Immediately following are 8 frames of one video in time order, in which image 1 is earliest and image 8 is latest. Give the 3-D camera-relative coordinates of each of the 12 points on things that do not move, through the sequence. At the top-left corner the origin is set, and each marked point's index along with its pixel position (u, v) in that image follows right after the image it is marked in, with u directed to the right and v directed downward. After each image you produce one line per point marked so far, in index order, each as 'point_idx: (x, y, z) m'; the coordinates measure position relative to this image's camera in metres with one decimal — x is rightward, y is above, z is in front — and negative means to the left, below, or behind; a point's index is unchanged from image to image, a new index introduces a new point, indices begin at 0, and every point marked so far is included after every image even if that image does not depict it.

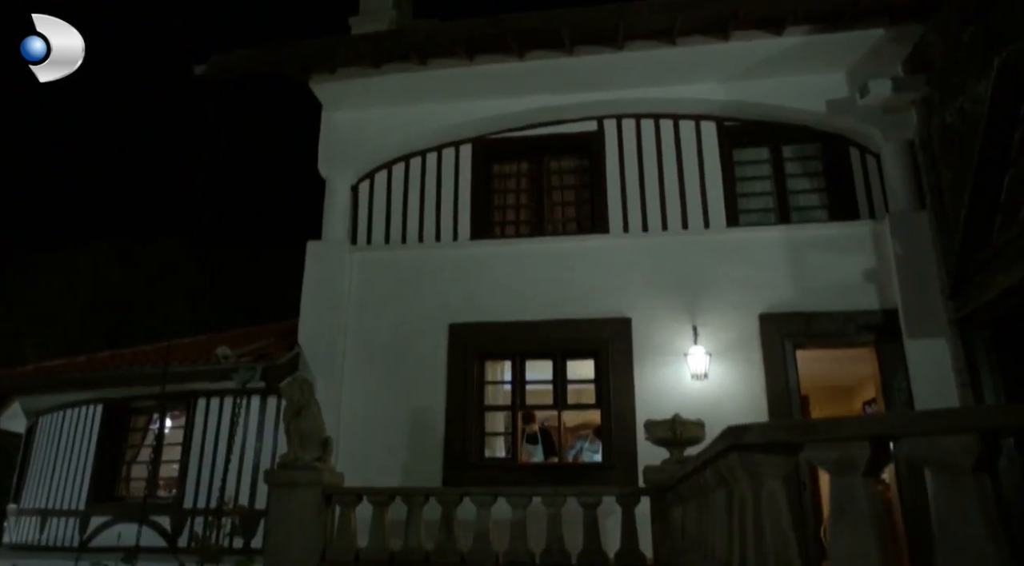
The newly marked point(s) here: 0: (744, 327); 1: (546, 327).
0: (+2.1, -0.4, +7.0) m
1: (+0.3, -0.4, +7.3) m
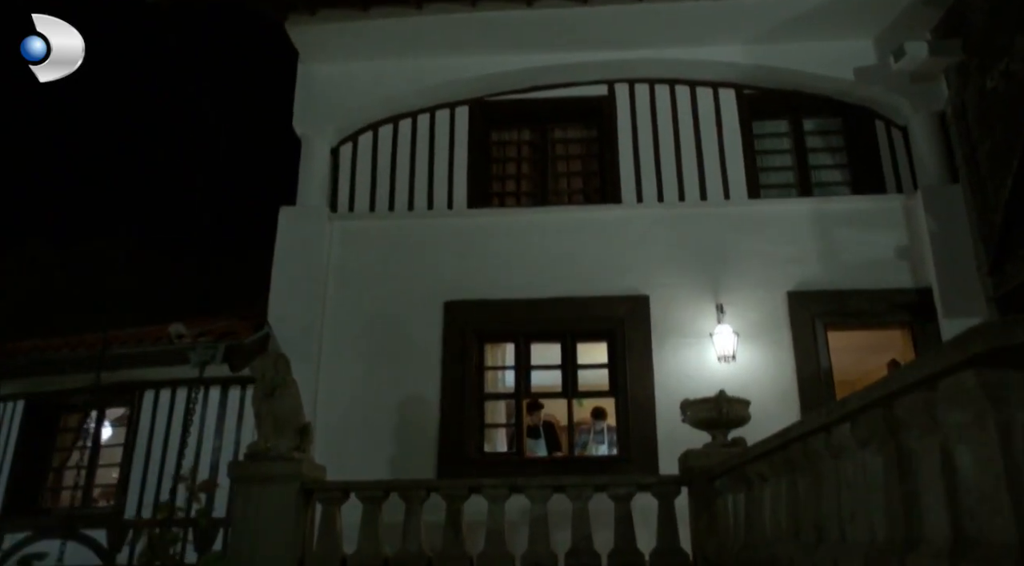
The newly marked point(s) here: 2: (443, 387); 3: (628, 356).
0: (+2.1, -0.2, +6.3) m
1: (+0.3, -0.2, +6.4) m
2: (-0.6, -0.9, +6.3) m
3: (+1.0, -0.6, +6.3) m
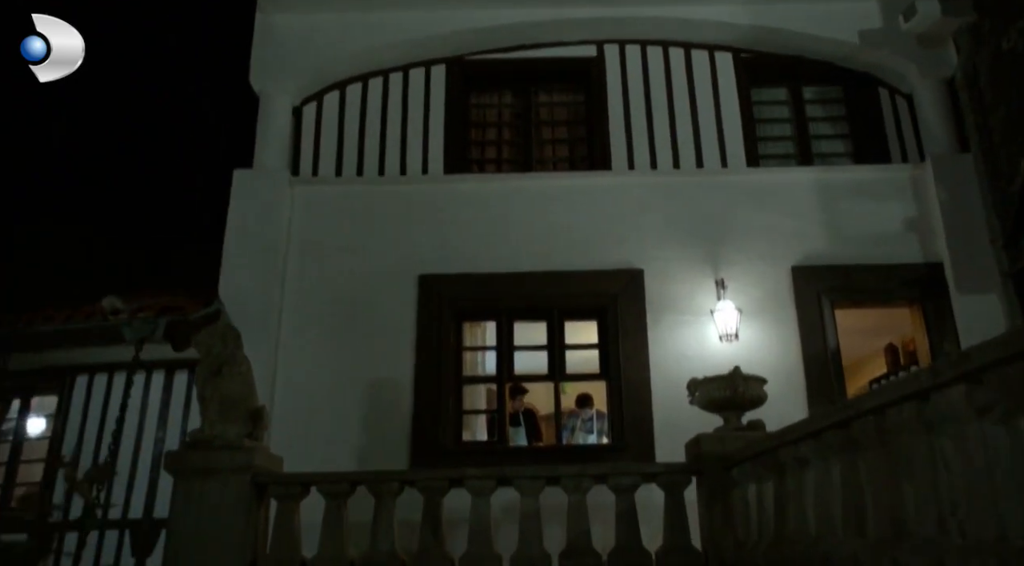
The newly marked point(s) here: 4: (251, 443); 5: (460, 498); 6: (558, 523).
0: (+2.0, 0.0, +5.8) m
1: (+0.2, 0.0, +5.9) m
2: (-0.7, -0.6, +5.7) m
3: (+0.8, -0.4, +5.7) m
4: (-1.4, -0.8, +4.0) m
5: (-0.4, -1.5, +5.3) m
6: (+0.3, -1.7, +5.4) m
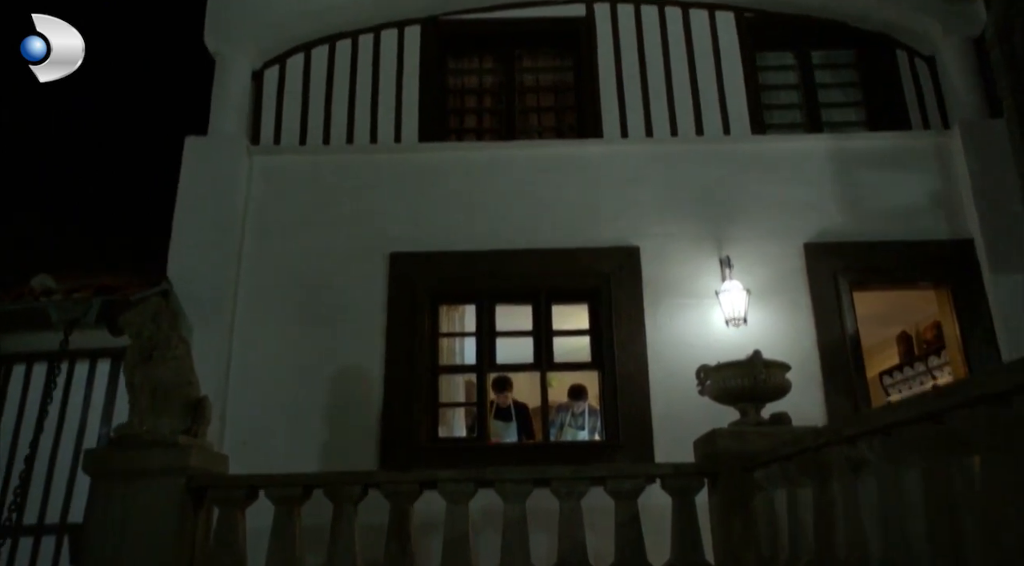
0: (+1.9, +0.2, +5.3) m
1: (+0.1, +0.2, +5.3) m
2: (-0.8, -0.5, +5.1) m
3: (+0.7, -0.2, +5.1) m
4: (-1.5, -0.7, +3.4) m
5: (-0.5, -1.4, +4.7) m
6: (+0.2, -1.6, +4.8) m
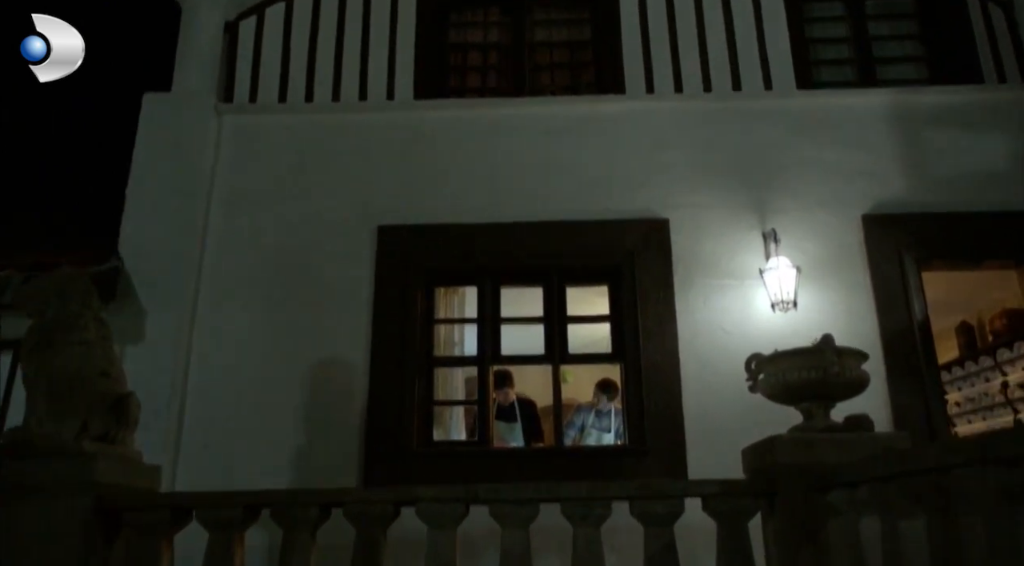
0: (+1.9, +0.3, +4.5) m
1: (+0.1, +0.3, +4.5) m
2: (-0.8, -0.4, +4.4) m
3: (+0.7, -0.1, +4.4) m
4: (-1.5, -0.6, +2.7) m
5: (-0.5, -1.2, +4.0) m
6: (+0.2, -1.5, +4.1) m
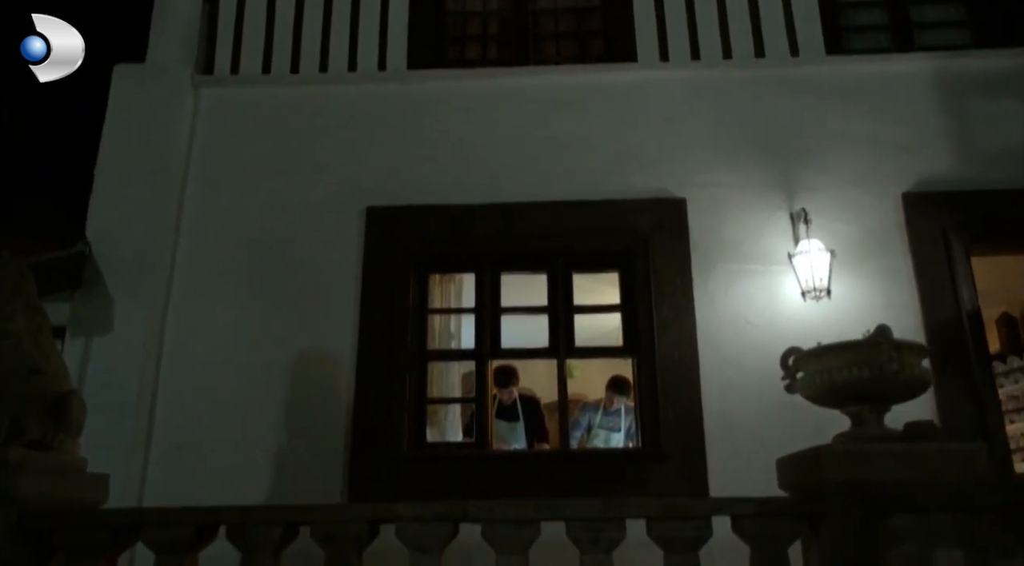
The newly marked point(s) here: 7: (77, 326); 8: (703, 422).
0: (+1.9, +0.4, +4.0) m
1: (+0.1, +0.4, +4.1) m
2: (-0.8, -0.3, +4.0) m
3: (+0.8, 0.0, +3.9) m
4: (-1.5, -0.5, +2.3) m
5: (-0.4, -1.2, +3.6) m
6: (+0.3, -1.4, +3.7) m
7: (-2.3, -0.2, +4.0) m
8: (+0.9, -0.7, +3.7) m
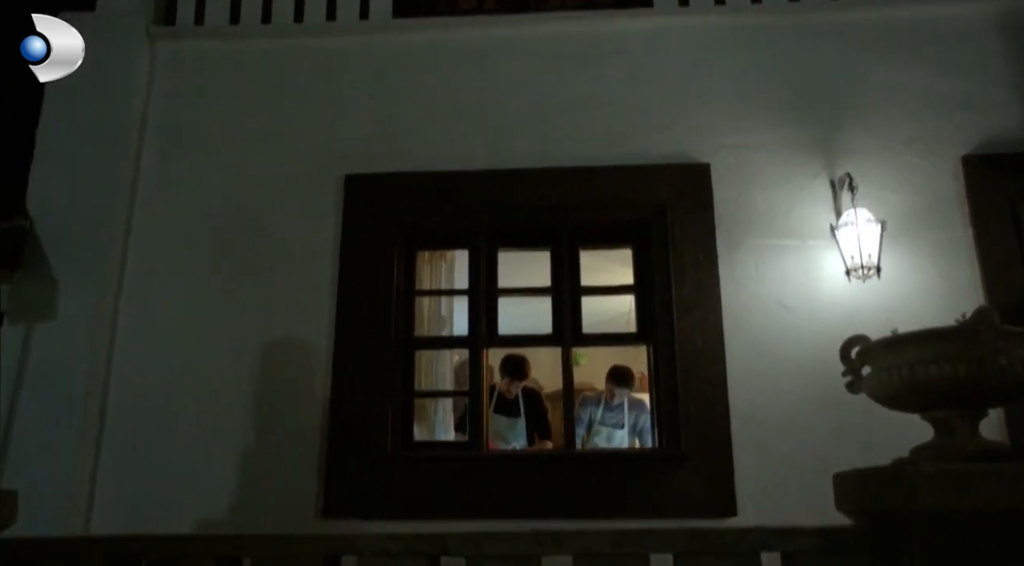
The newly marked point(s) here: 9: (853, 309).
0: (+1.9, +0.5, +3.5) m
1: (+0.1, +0.5, +3.6) m
2: (-0.8, -0.2, +3.5) m
3: (+0.7, +0.1, +3.4) m
4: (-1.5, -0.5, +1.8) m
5: (-0.5, -1.1, +3.2) m
6: (+0.2, -1.3, +3.2) m
7: (-2.3, -0.1, +3.5) m
8: (+0.9, -0.6, +3.2) m
9: (+1.5, -0.1, +3.4) m
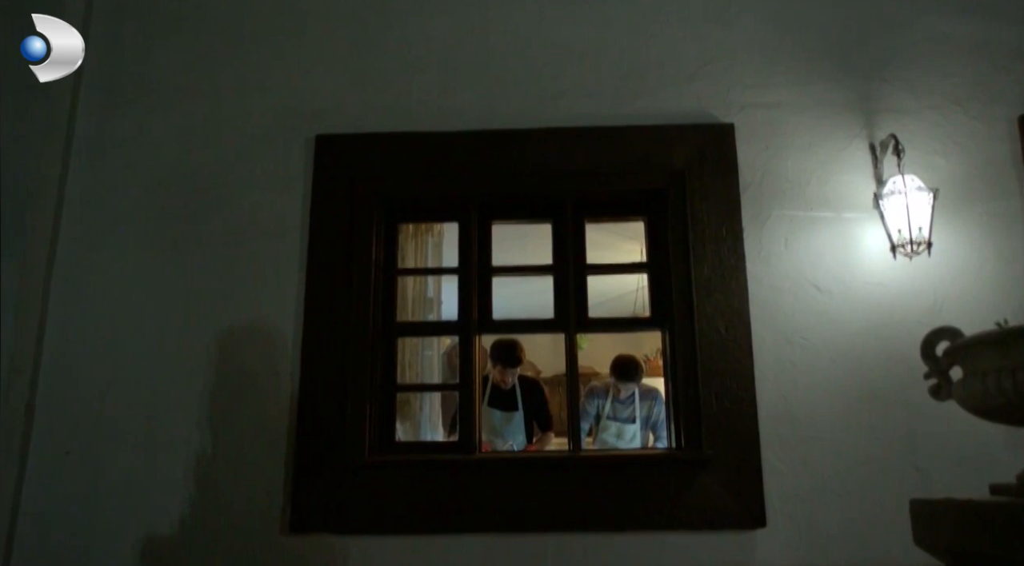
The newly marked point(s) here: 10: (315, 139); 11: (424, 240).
0: (+1.9, +0.6, +3.1) m
1: (+0.1, +0.6, +3.1) m
2: (-0.8, -0.1, +3.0) m
3: (+0.7, +0.2, +3.0) m
4: (-1.5, -0.4, +1.4) m
5: (-0.5, -1.0, +2.7) m
6: (+0.2, -1.2, +2.8) m
7: (-2.3, 0.0, +3.1) m
8: (+0.9, -0.5, +2.8) m
9: (+1.5, 0.0, +3.0) m
10: (-0.8, +0.6, +3.2) m
11: (-0.4, +0.2, +3.4) m
